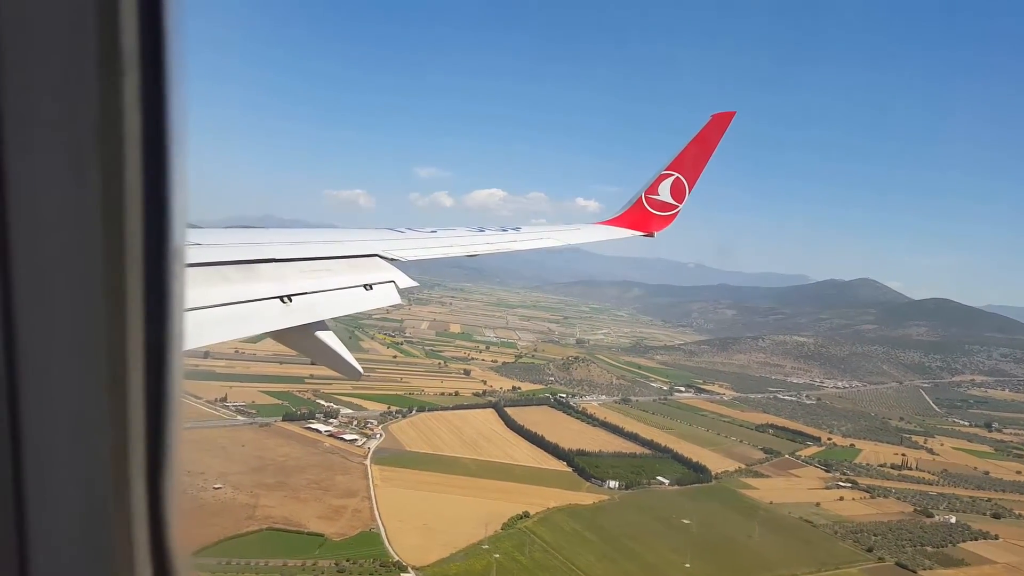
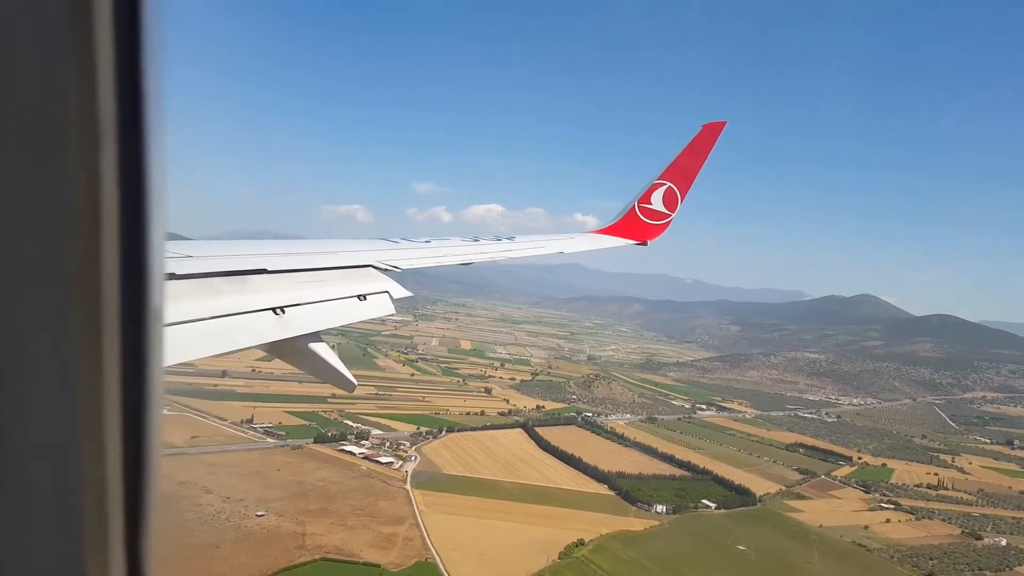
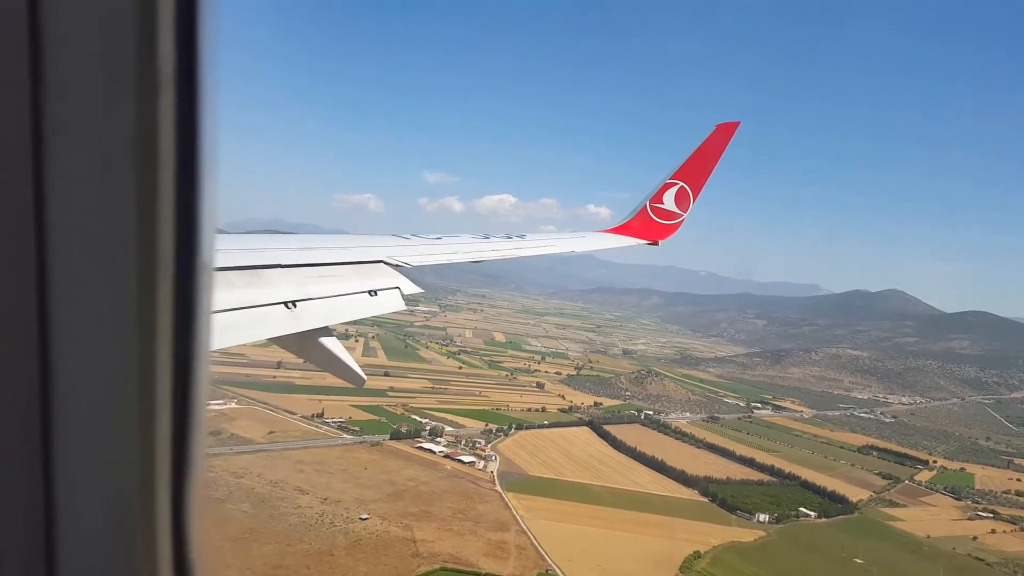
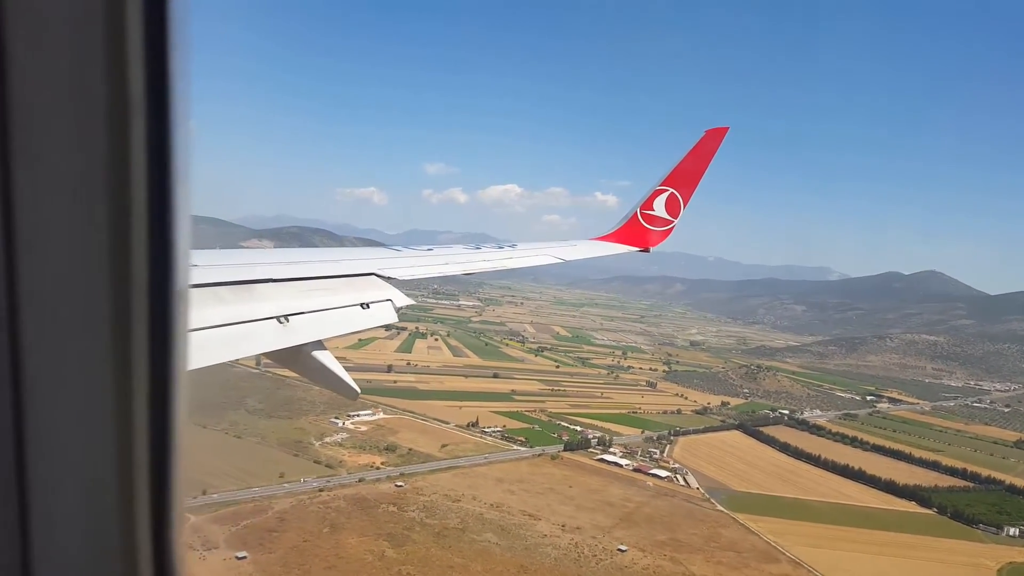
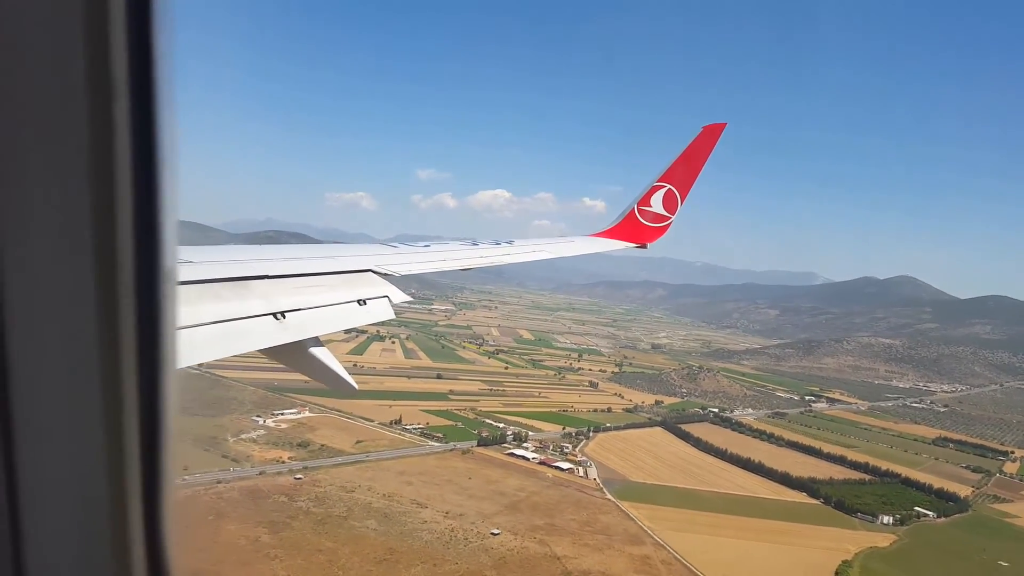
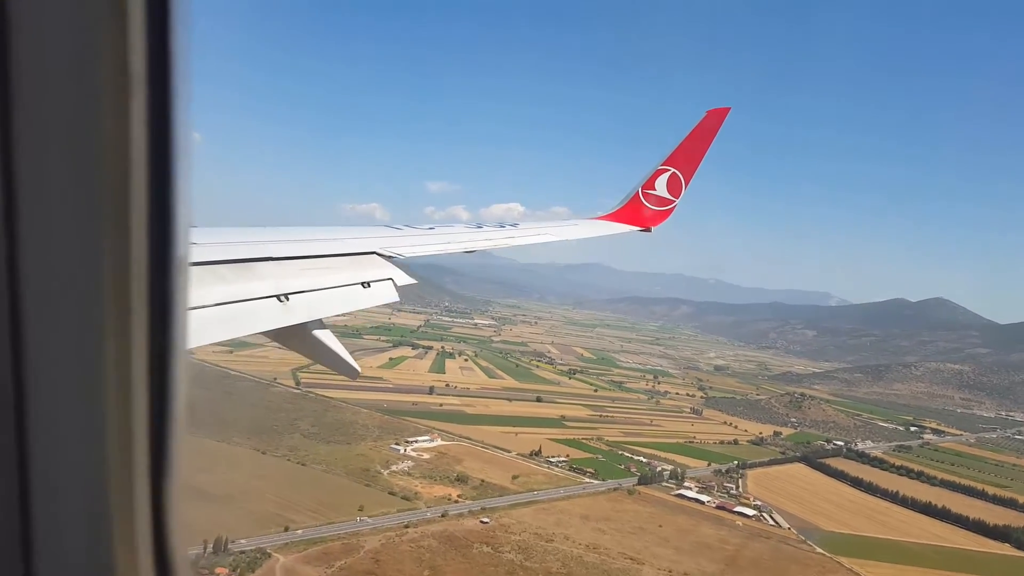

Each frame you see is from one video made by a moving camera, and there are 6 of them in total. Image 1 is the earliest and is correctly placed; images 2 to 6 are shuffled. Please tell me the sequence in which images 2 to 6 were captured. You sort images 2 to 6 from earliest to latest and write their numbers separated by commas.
2, 3, 5, 4, 6
